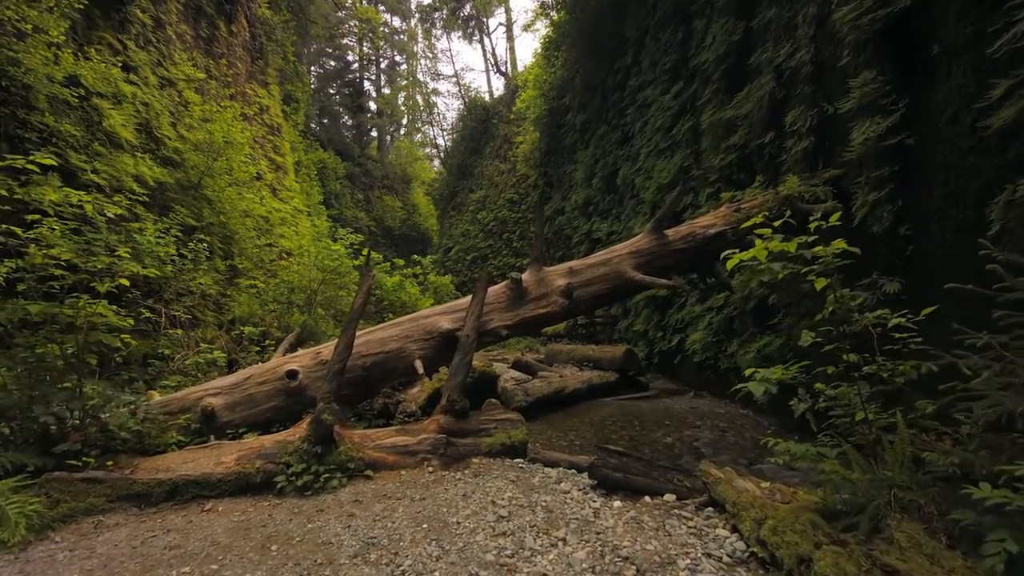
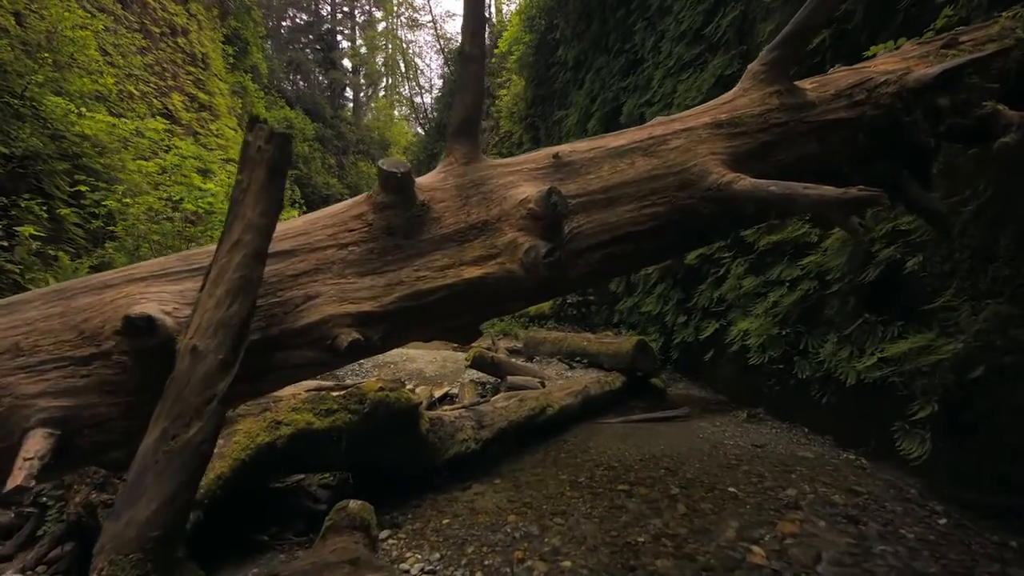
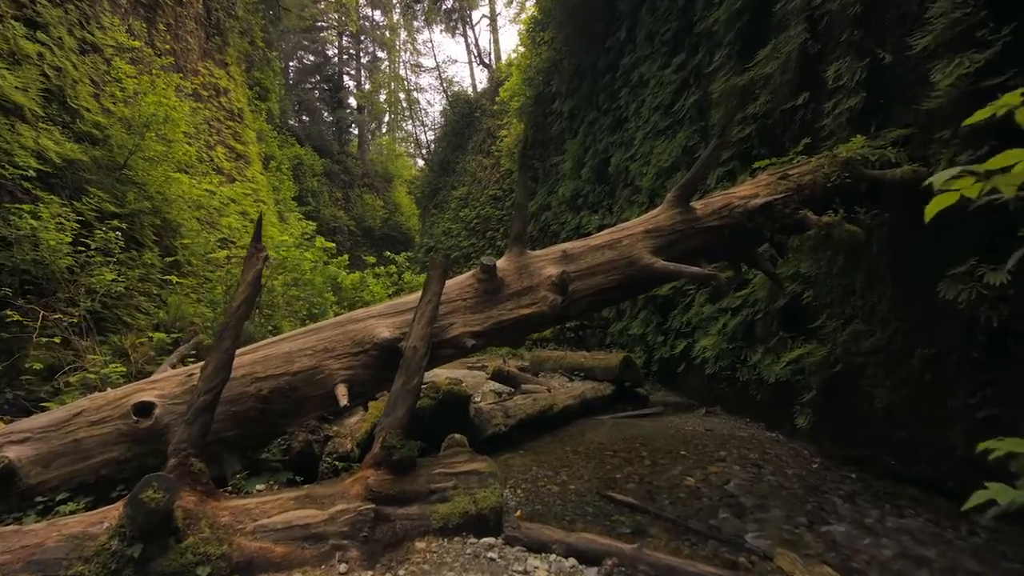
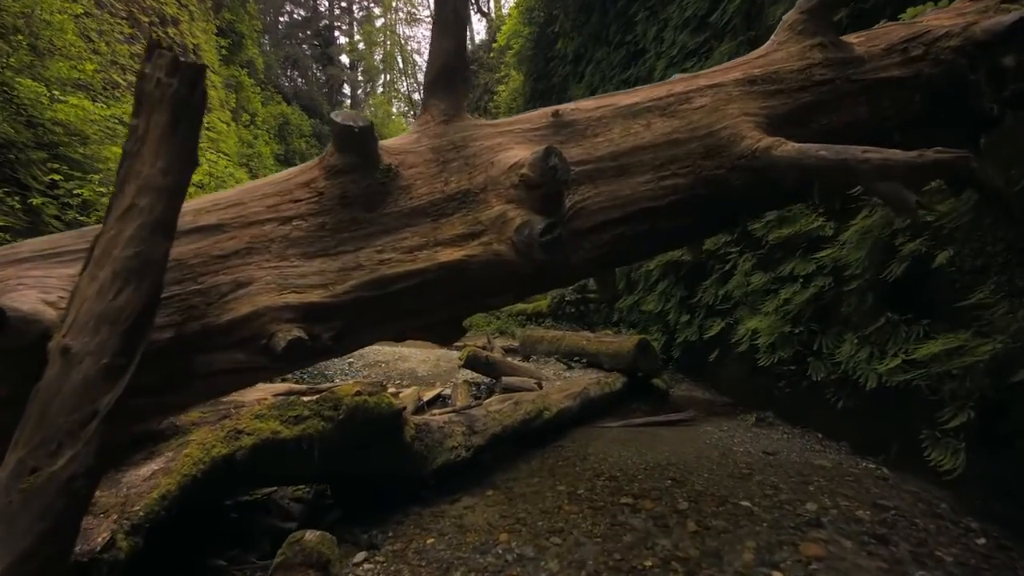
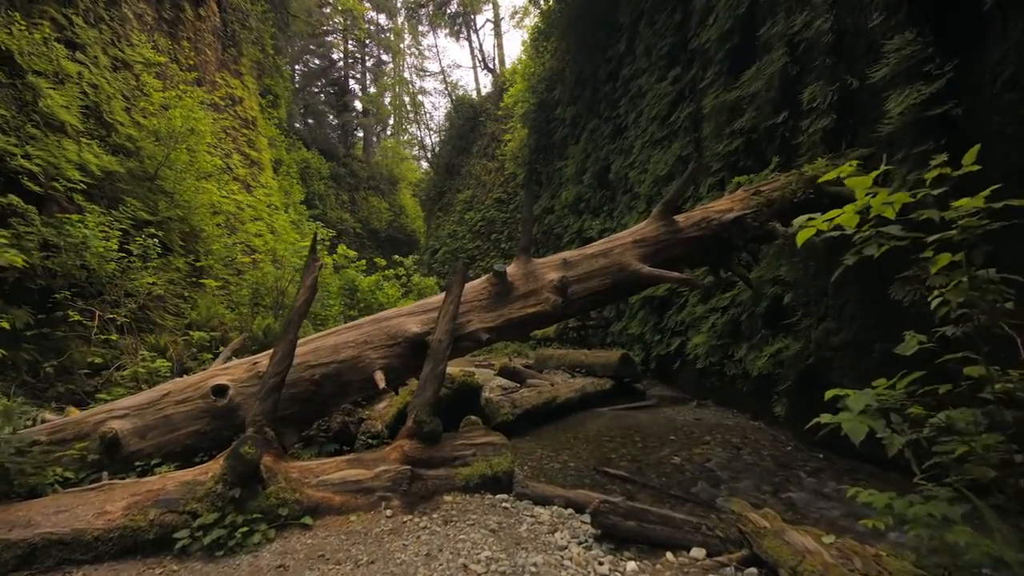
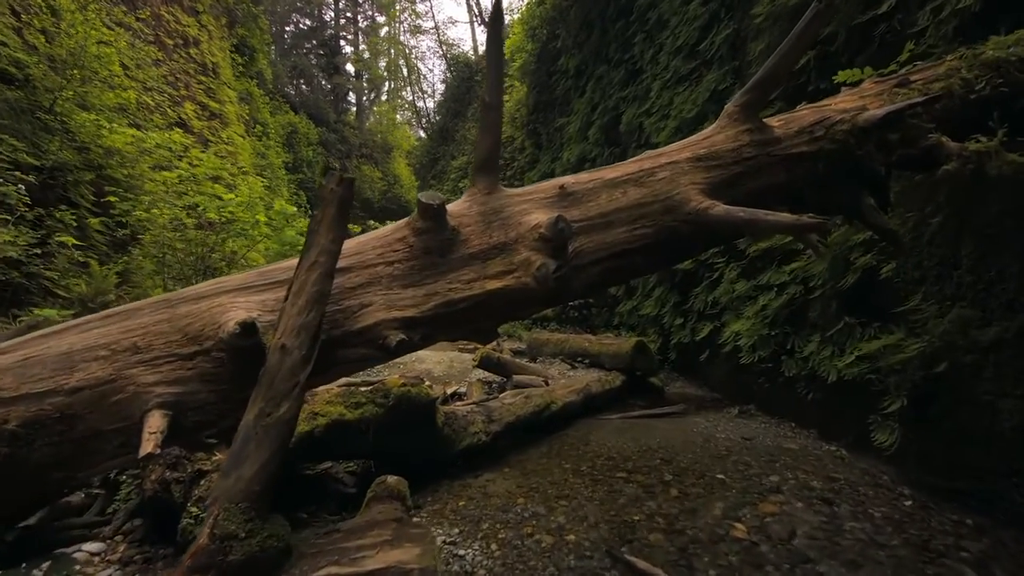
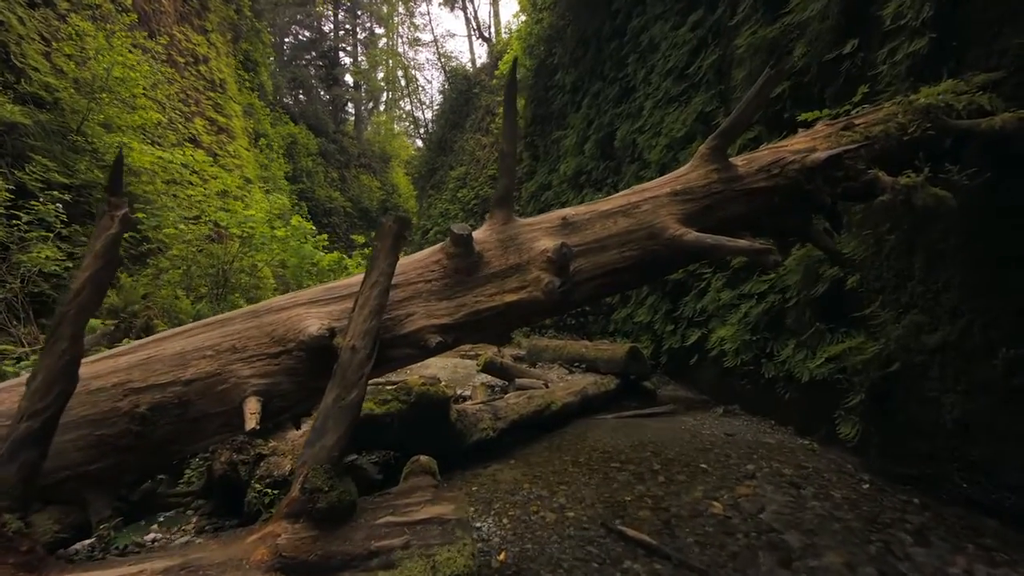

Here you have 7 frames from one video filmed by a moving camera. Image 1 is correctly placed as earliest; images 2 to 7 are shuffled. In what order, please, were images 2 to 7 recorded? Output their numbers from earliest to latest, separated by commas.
5, 3, 7, 6, 2, 4
